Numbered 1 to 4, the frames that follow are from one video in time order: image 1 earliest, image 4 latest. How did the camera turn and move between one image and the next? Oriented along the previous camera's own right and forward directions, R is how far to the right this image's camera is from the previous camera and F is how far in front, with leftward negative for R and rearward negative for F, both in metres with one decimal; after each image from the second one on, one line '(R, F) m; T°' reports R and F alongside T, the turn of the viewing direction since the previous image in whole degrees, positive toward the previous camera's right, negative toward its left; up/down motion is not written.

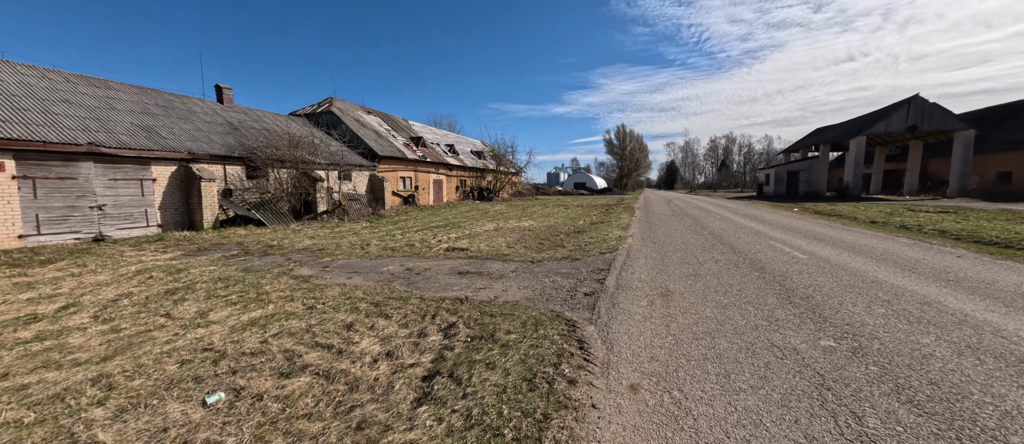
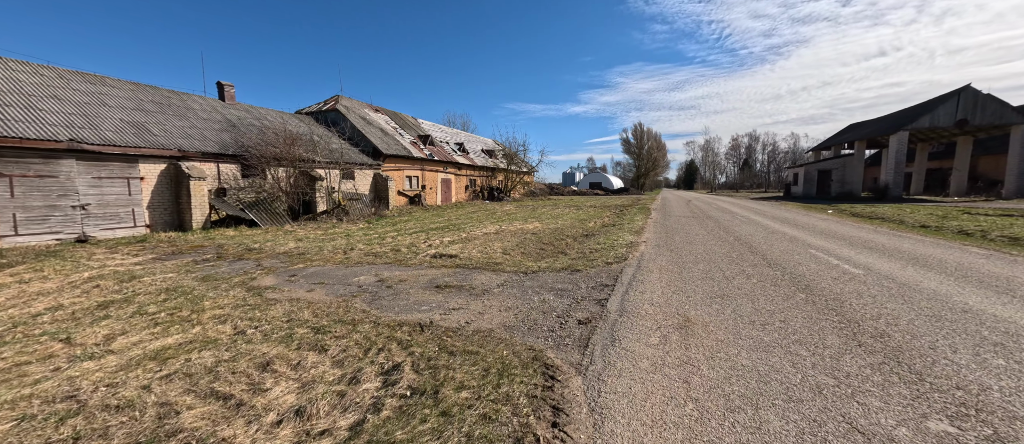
(+0.4, +1.0) m; -3°
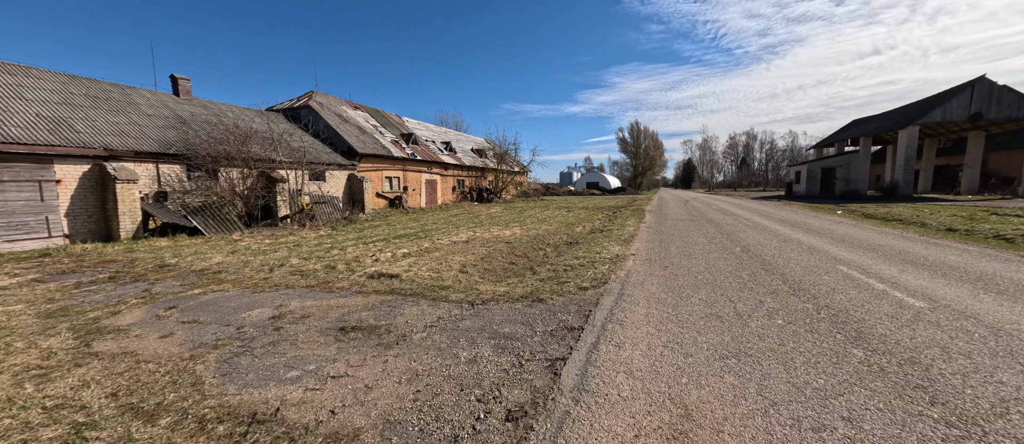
(+0.7, +1.4) m; 0°
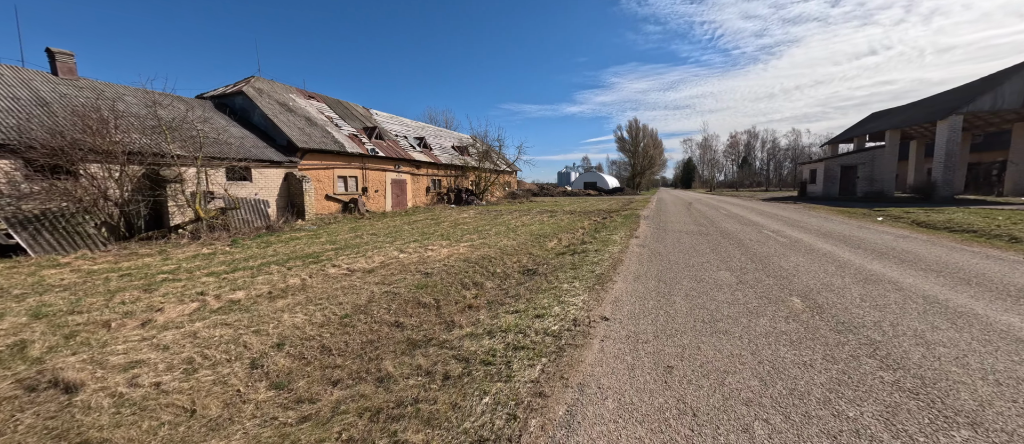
(+1.3, +3.1) m; 0°
